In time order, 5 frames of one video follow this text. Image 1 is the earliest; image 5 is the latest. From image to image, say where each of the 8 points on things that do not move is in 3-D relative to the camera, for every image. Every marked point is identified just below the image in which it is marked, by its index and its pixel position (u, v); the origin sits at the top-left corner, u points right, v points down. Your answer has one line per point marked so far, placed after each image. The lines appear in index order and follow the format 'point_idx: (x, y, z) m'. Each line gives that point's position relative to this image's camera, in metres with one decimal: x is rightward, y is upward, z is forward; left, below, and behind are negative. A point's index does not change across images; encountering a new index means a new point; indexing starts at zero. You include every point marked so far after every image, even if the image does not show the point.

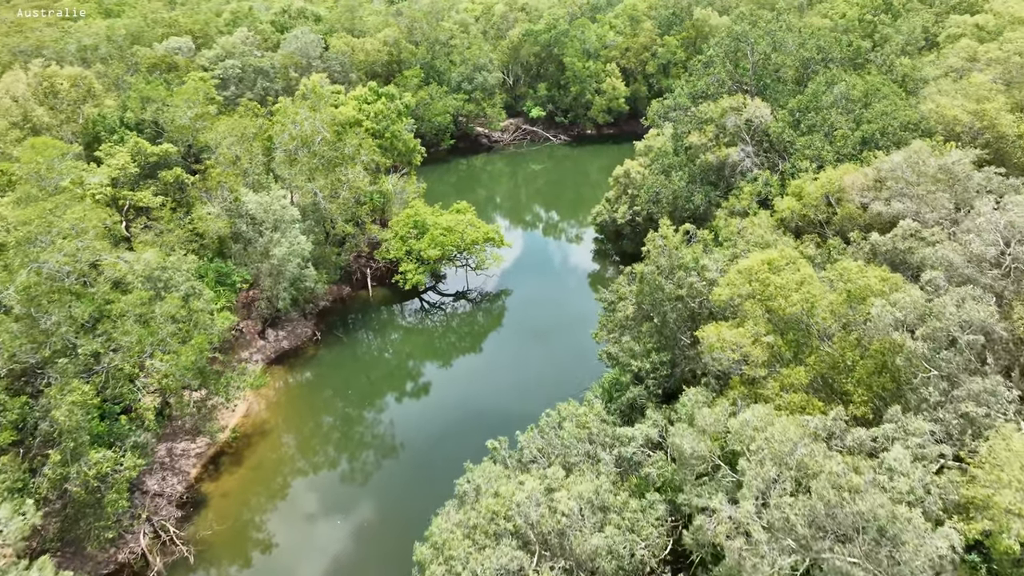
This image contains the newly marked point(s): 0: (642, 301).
0: (+3.1, -0.3, +16.9) m
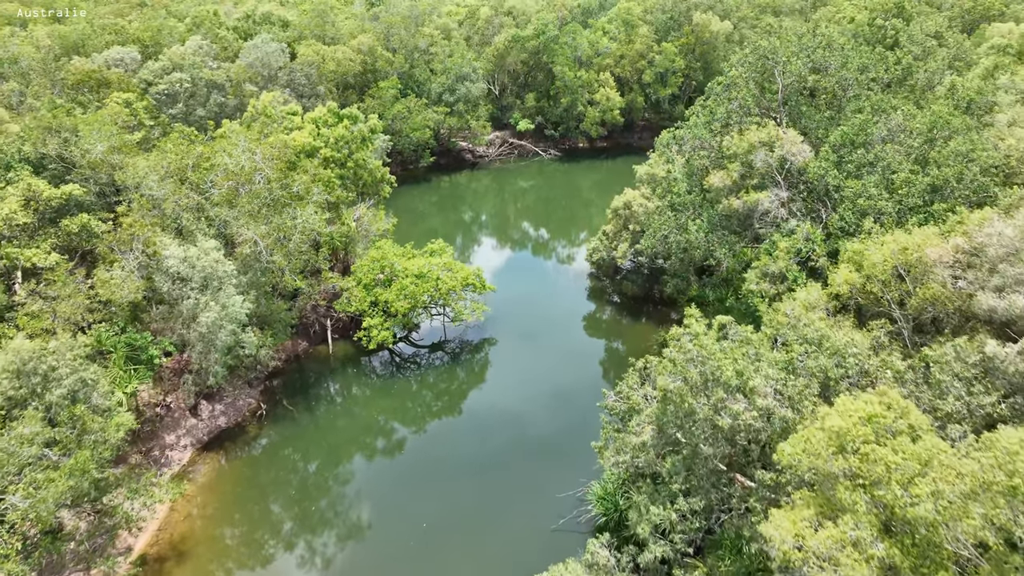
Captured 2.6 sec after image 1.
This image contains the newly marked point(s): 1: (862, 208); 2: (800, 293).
0: (+2.6, -2.3, +12.5) m
1: (+8.3, +1.9, +17.0) m
2: (+6.3, -0.1, +15.6) m
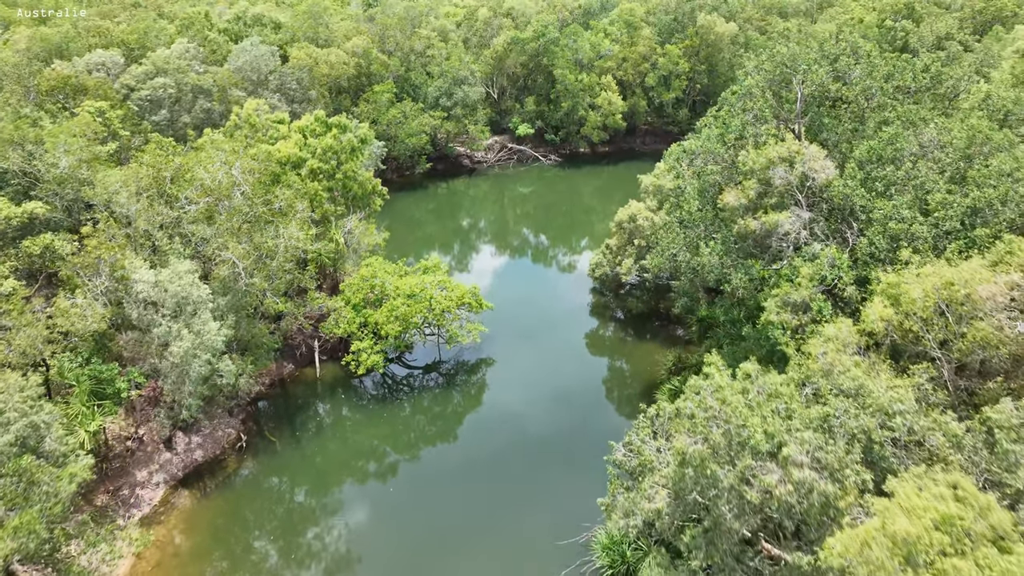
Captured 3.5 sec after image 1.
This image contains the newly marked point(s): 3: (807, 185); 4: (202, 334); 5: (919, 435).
0: (+2.6, -3.0, +10.9) m
1: (+8.2, +1.2, +15.5) m
2: (+6.2, -0.8, +14.0) m
3: (+7.3, +2.5, +17.7) m
4: (-8.3, -1.2, +19.2) m
5: (+5.8, -2.1, +10.3) m
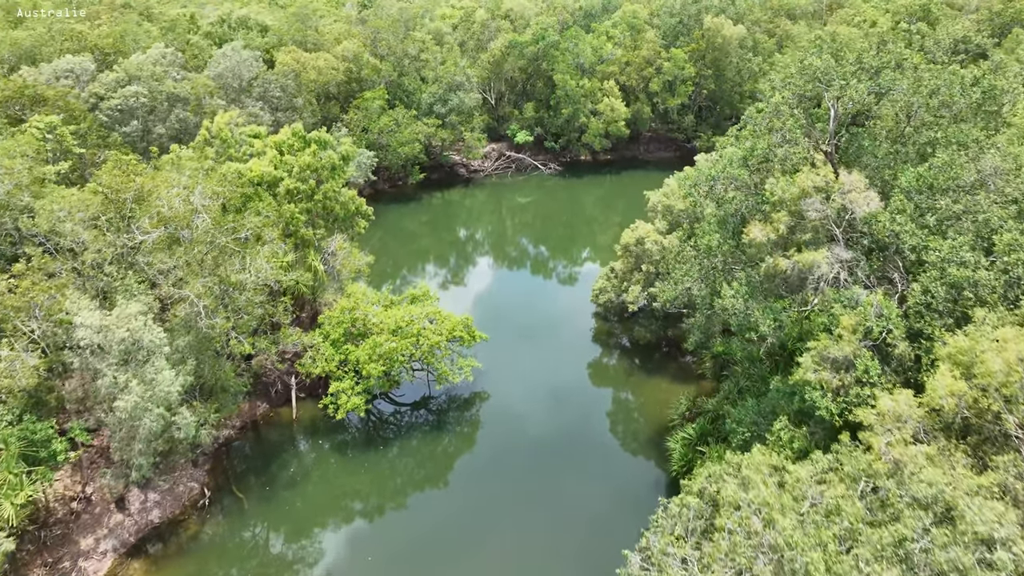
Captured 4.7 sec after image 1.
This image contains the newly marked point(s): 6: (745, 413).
0: (+2.4, -4.1, +8.6) m
1: (+8.1, +0.1, +13.1) m
2: (+6.1, -1.9, +11.7) m
3: (+7.2, +1.5, +15.4) m
4: (-8.5, -2.3, +16.9) m
5: (+5.7, -3.2, +7.9) m
6: (+5.5, -3.0, +17.1) m
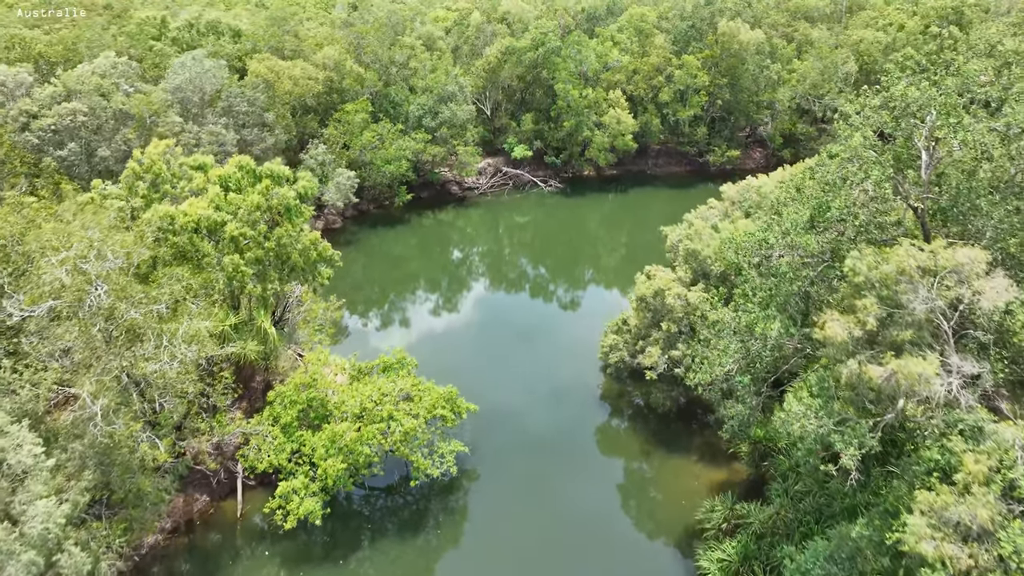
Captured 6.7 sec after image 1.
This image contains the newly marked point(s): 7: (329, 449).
0: (+2.3, -5.9, +4.3) m
1: (+7.9, -1.7, +8.9) m
2: (+5.9, -3.7, +7.4) m
3: (+7.0, -0.4, +11.1) m
4: (-8.6, -4.1, +12.6) m
5: (+5.5, -5.0, +3.7) m
6: (+5.4, -4.8, +12.8) m
7: (-4.5, -4.0, +17.7) m
